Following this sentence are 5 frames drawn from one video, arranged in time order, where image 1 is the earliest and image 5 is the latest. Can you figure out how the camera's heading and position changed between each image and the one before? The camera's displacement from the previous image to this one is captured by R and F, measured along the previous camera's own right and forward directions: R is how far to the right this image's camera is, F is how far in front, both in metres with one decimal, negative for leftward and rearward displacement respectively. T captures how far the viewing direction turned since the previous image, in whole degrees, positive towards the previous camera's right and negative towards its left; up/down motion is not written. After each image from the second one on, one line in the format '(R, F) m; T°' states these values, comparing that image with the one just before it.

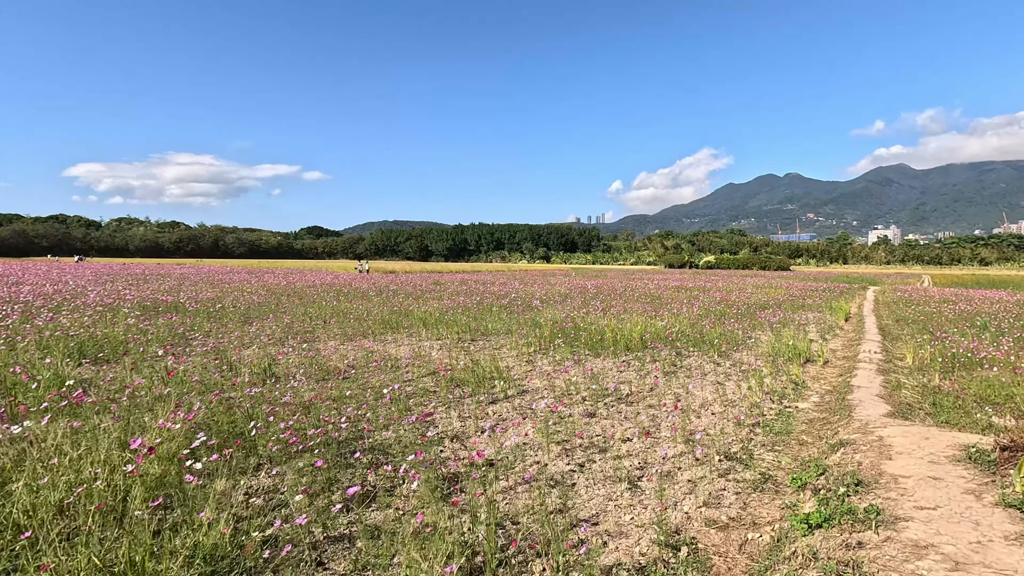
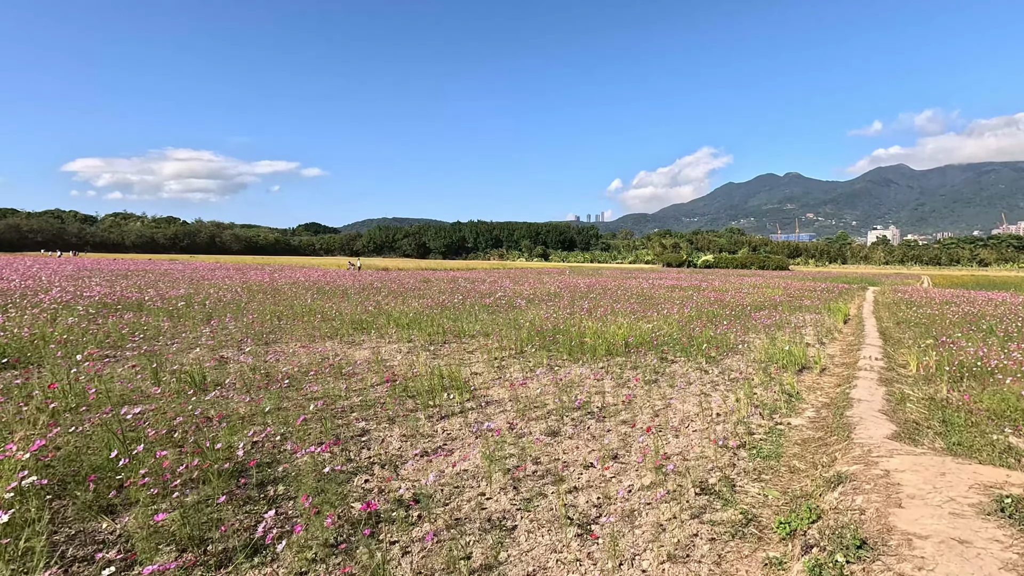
(+0.4, +0.6) m; 0°
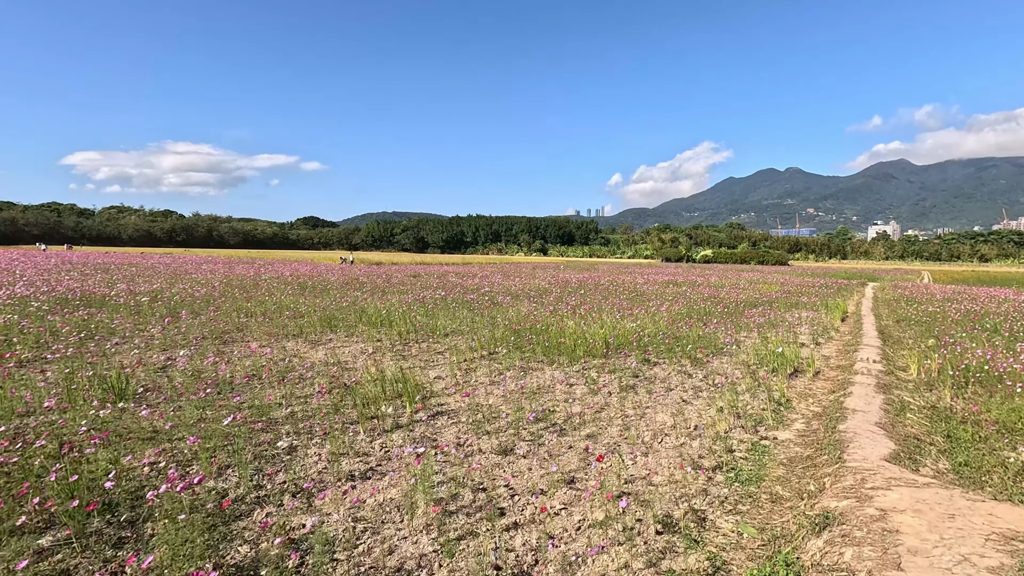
(+0.4, +0.5) m; 0°
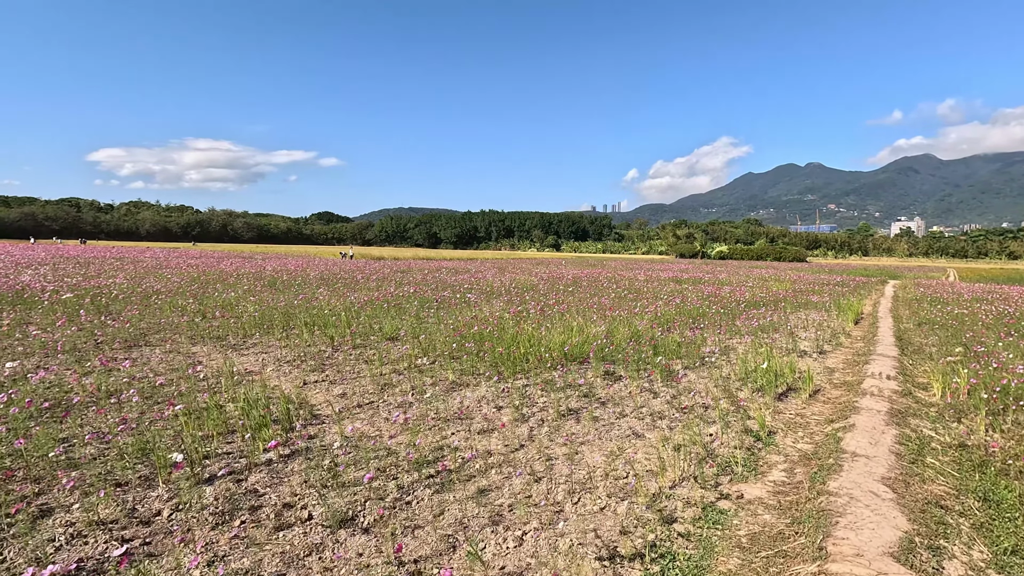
(+0.8, +1.1) m; -2°
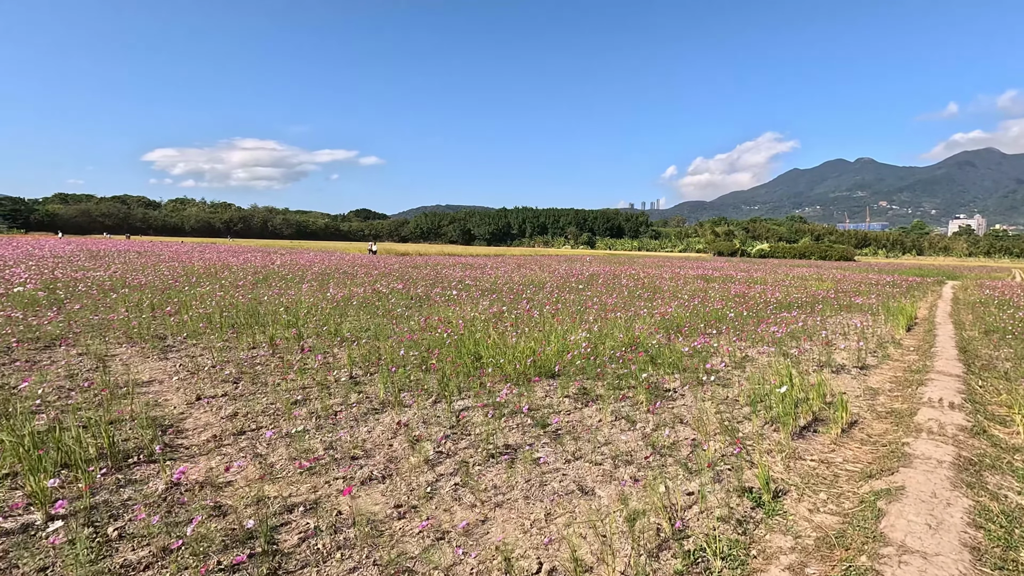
(+0.7, +1.1) m; -4°
